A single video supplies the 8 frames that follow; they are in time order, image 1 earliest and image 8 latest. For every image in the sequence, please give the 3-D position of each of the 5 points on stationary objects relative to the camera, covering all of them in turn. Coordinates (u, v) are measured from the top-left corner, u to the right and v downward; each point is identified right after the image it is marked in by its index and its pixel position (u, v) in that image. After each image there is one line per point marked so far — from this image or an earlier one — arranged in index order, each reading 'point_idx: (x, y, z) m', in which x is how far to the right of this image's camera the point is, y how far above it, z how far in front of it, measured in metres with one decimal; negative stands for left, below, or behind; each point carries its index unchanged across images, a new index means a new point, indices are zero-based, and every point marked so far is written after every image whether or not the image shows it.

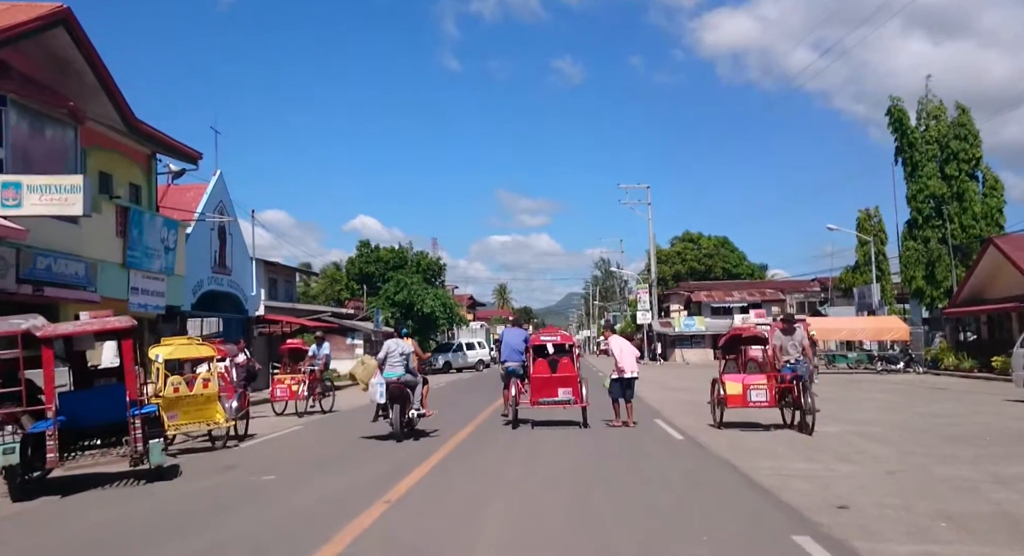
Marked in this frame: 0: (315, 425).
0: (-4.2, -3.2, +16.2) m
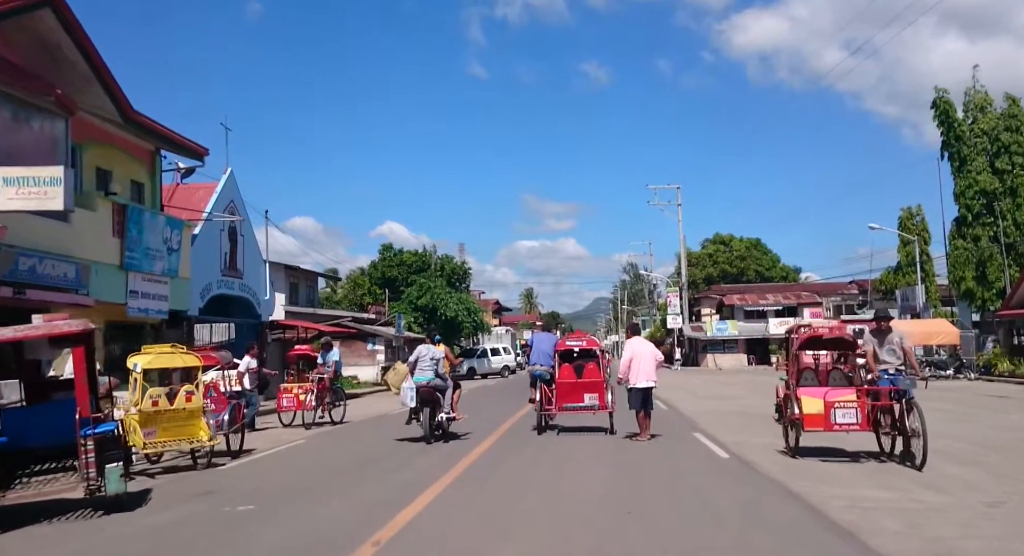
0: (-3.7, -3.2, +14.9) m
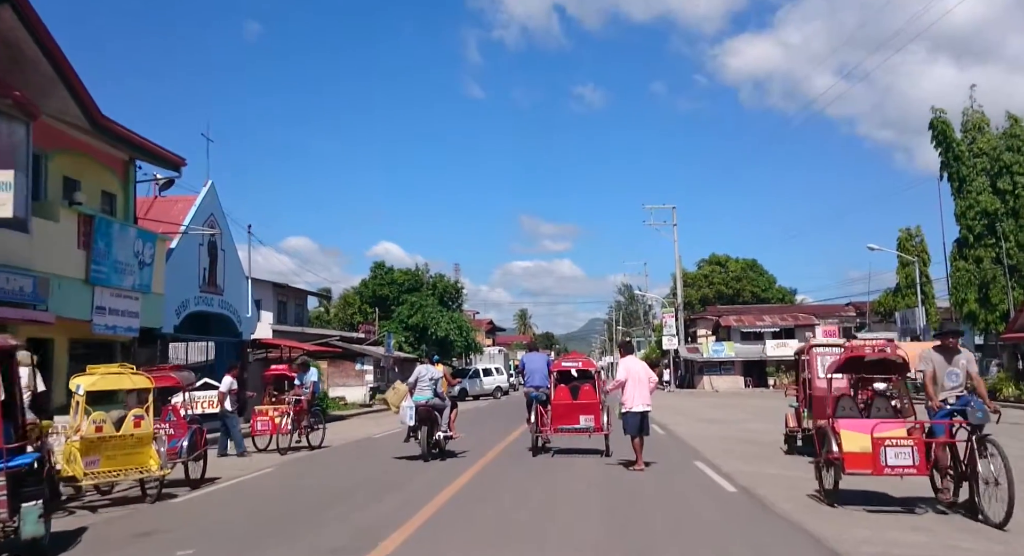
0: (-4.0, -3.5, +13.9) m
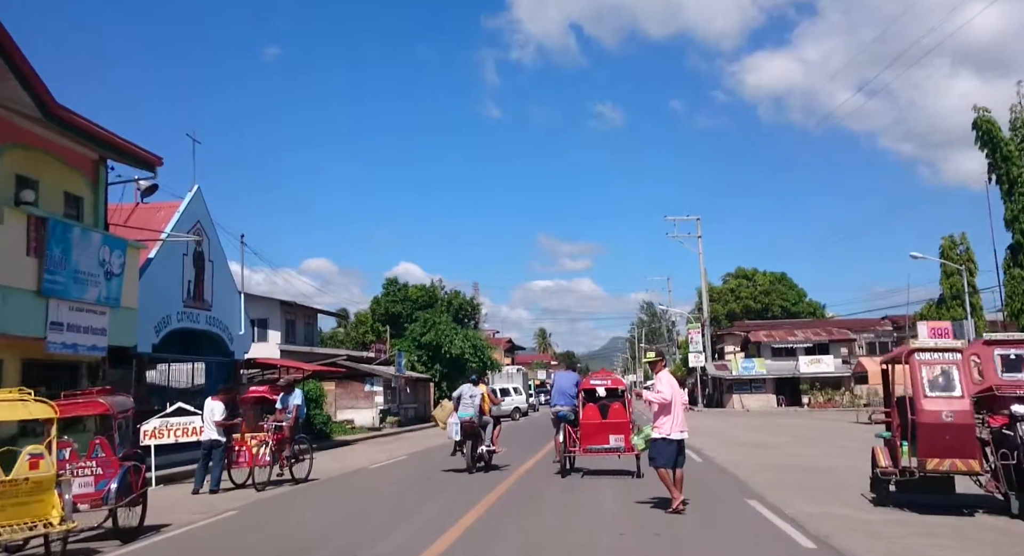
0: (-3.7, -3.6, +11.8) m
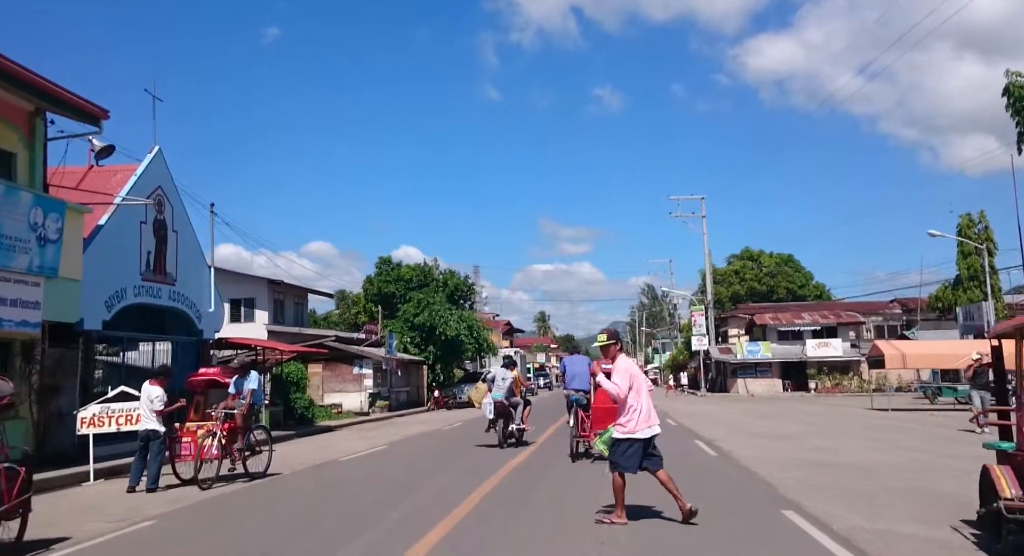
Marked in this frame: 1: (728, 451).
0: (-3.9, -3.1, +9.9) m
1: (+4.7, -3.8, +16.8) m
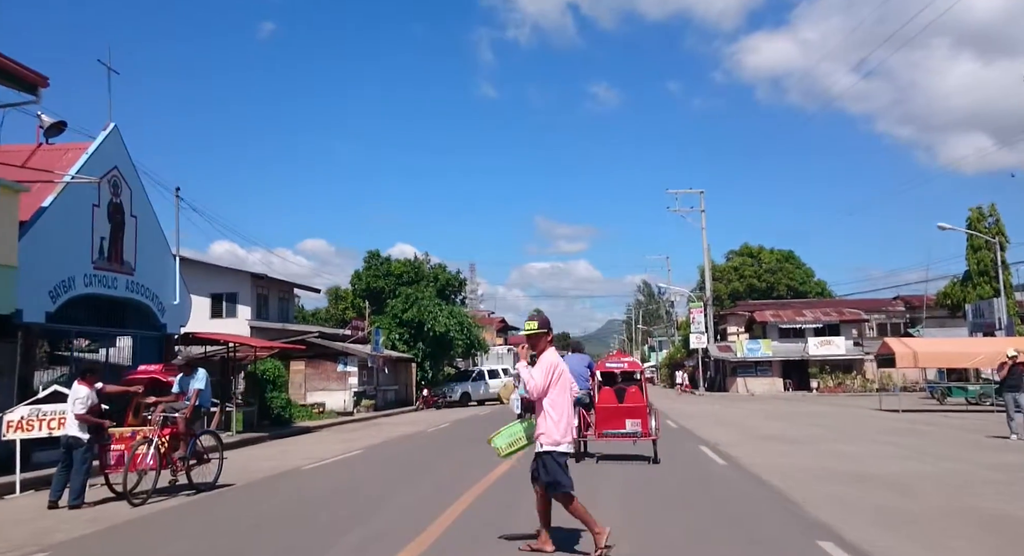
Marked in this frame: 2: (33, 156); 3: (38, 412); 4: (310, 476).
0: (-4.2, -2.9, +8.4) m
1: (+4.5, -3.6, +15.3) m
2: (-10.6, +2.7, +16.8) m
3: (-7.3, -2.1, +11.7) m
4: (-3.6, -3.5, +13.6) m
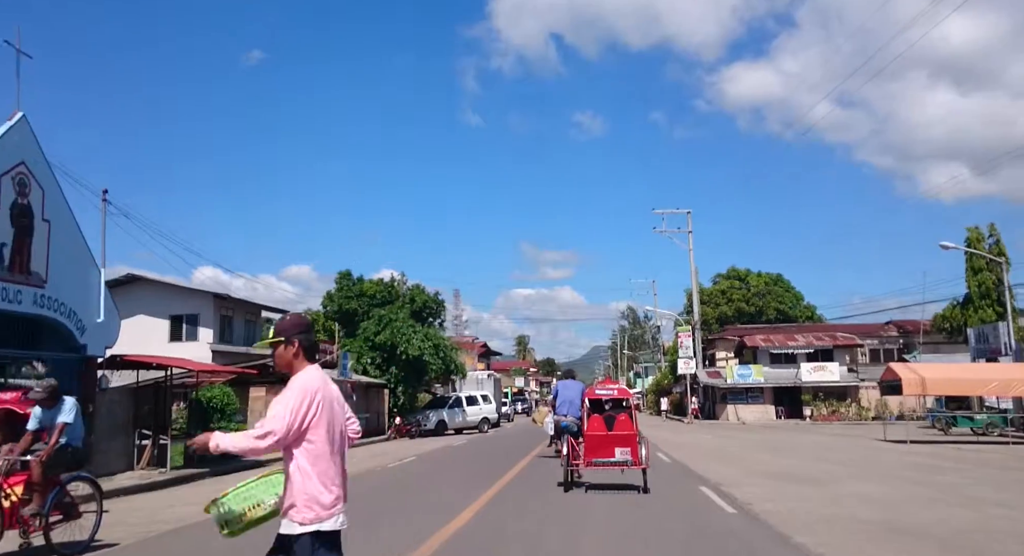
0: (-4.6, -2.8, +6.0) m
1: (+3.9, -3.8, +13.0) m
2: (-11.2, +2.5, +14.5) m
3: (-7.8, -2.1, +9.2) m
4: (-4.2, -3.6, +11.2) m
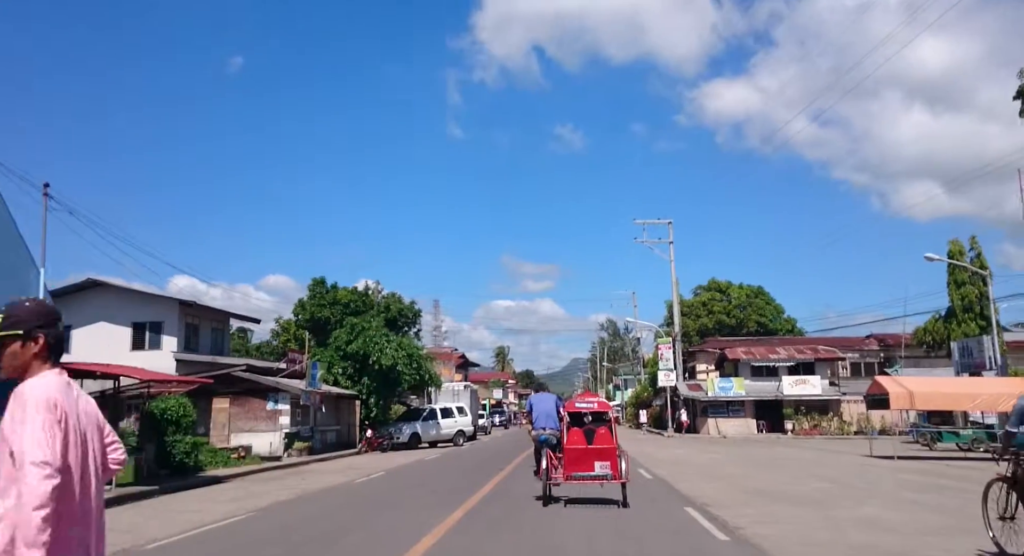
0: (-4.9, -2.7, +4.8) m
1: (+3.5, -3.9, +12.0) m
2: (-11.6, +2.5, +13.2) m
3: (-8.1, -2.0, +7.9) m
4: (-4.6, -3.6, +10.0) m
